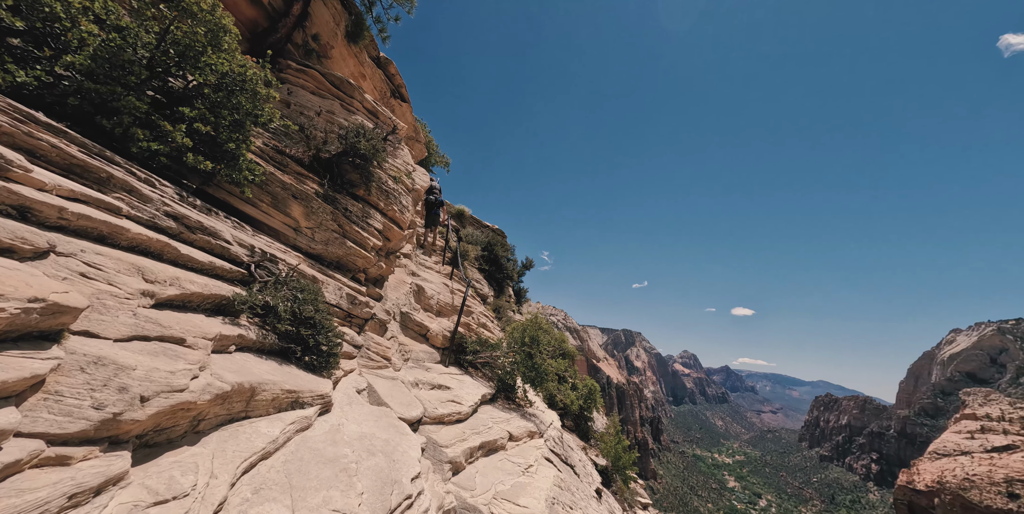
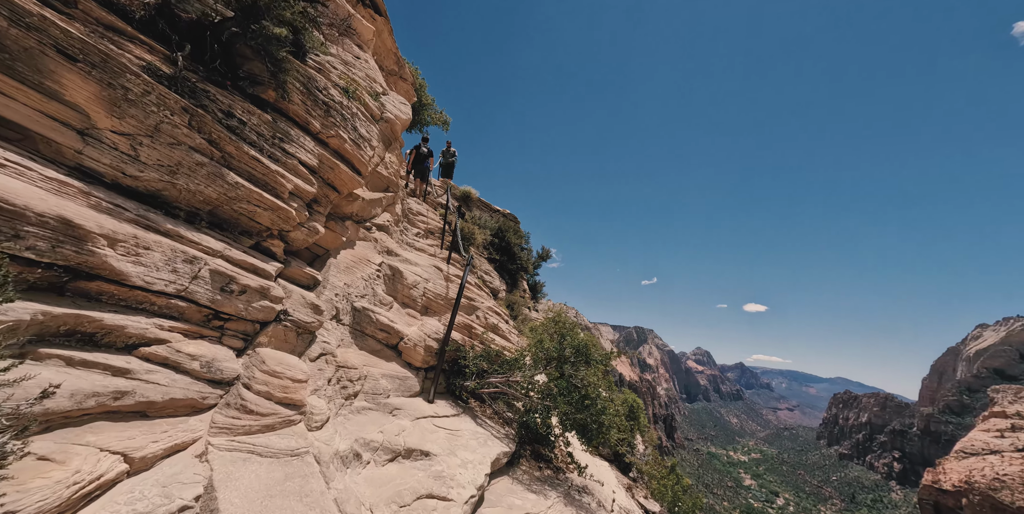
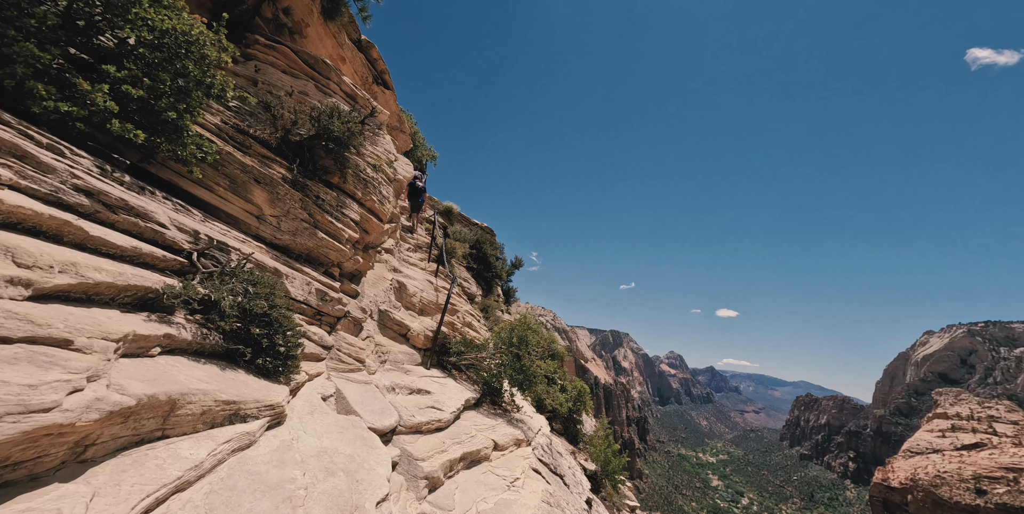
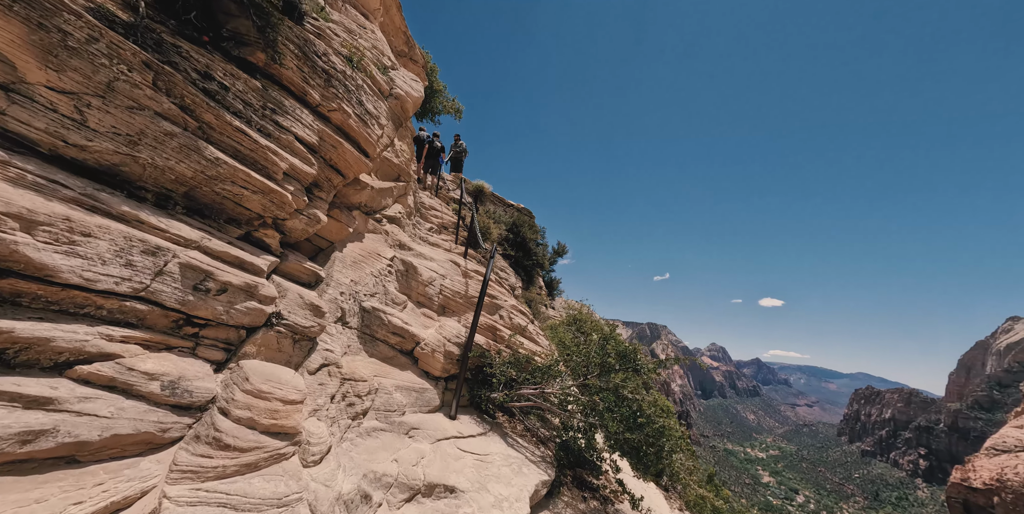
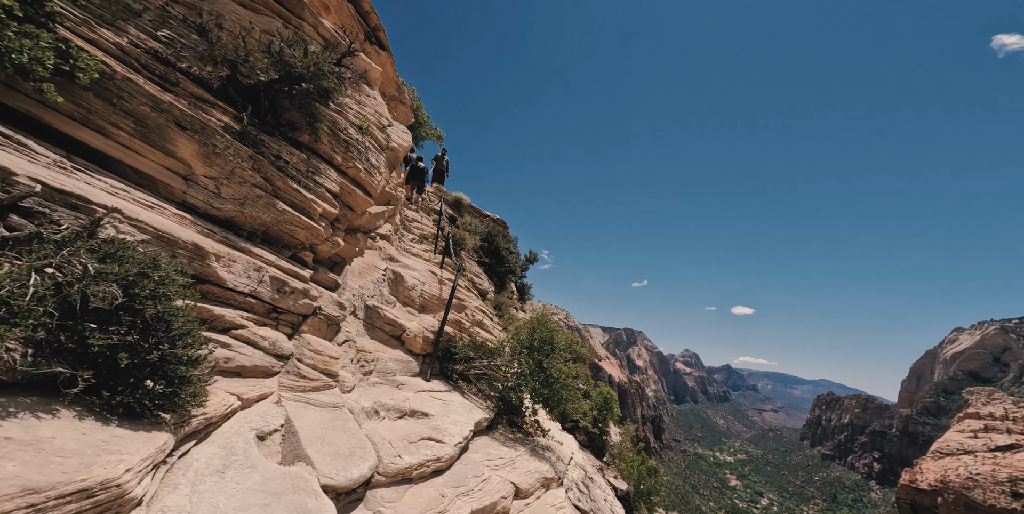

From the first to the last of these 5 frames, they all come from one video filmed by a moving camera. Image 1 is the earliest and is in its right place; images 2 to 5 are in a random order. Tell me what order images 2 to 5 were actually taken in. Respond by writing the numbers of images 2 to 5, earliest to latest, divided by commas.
3, 5, 2, 4
